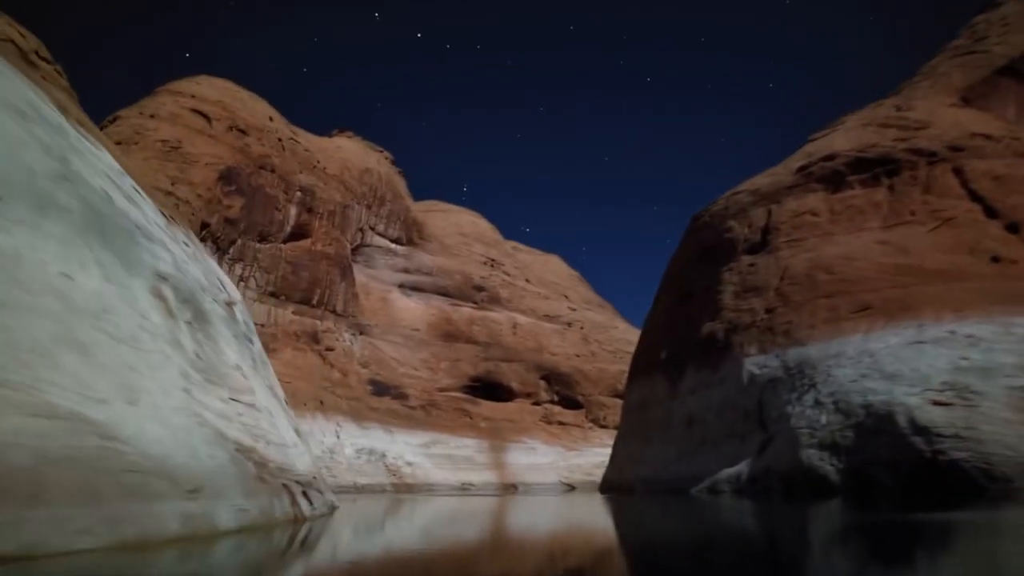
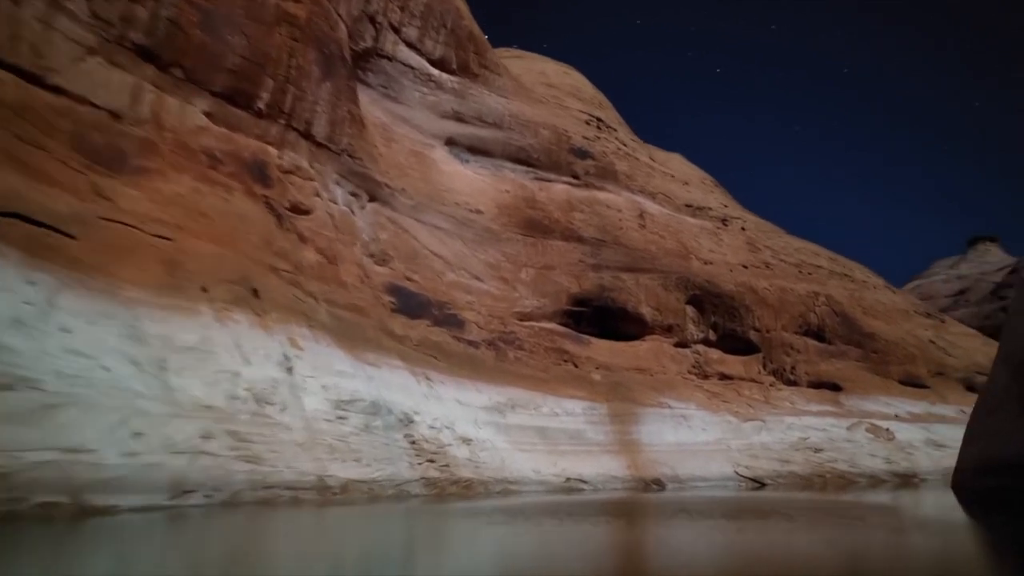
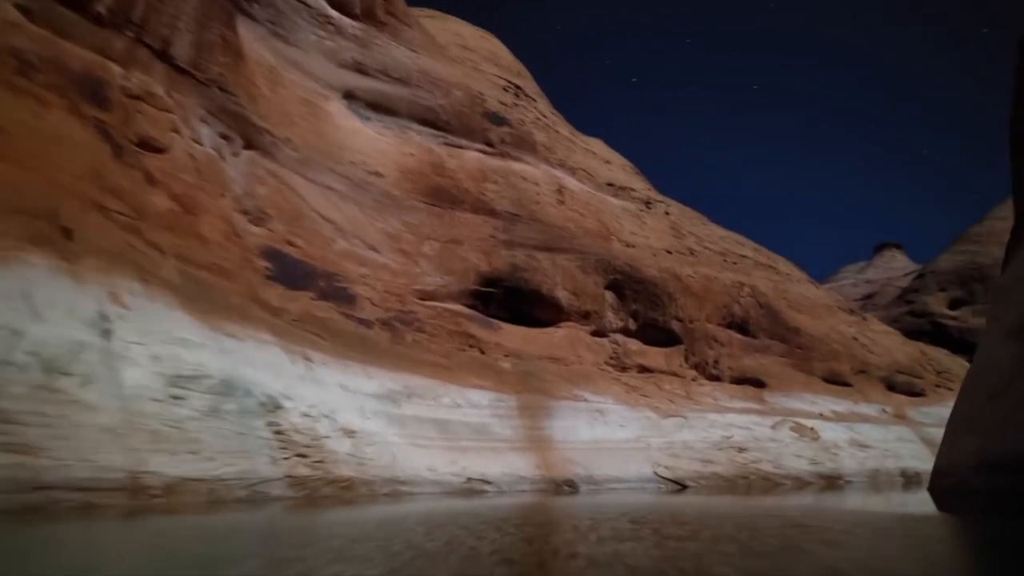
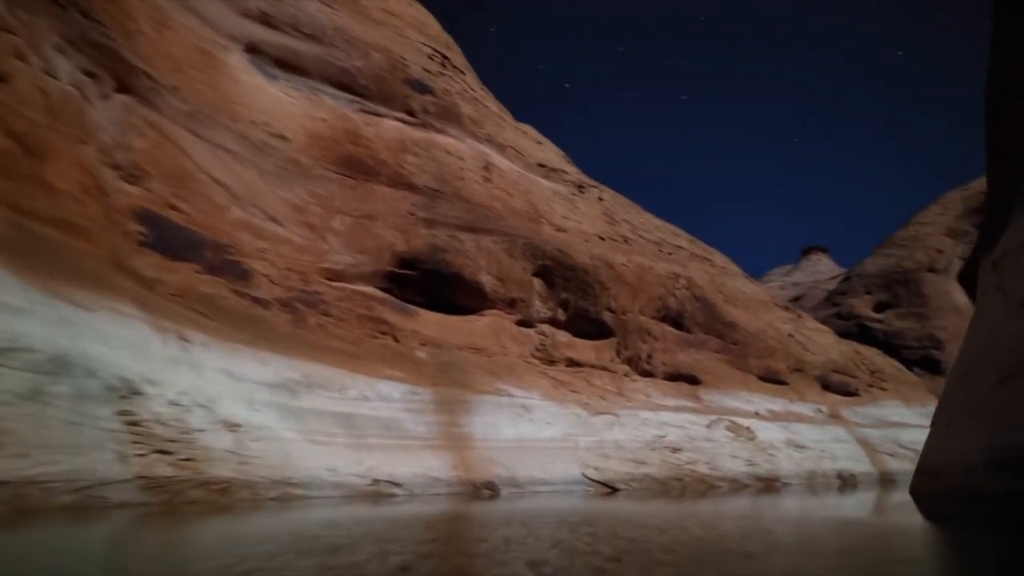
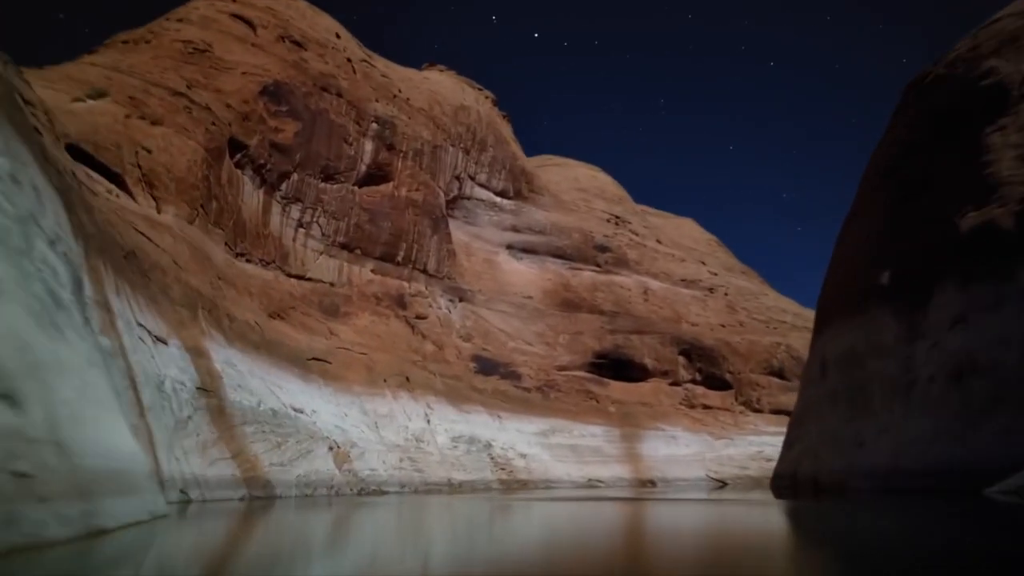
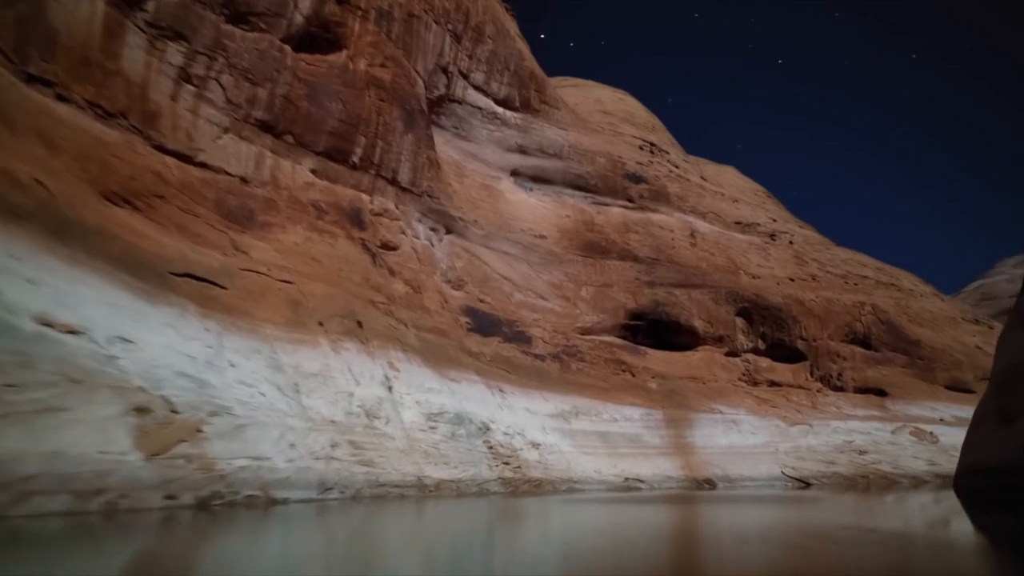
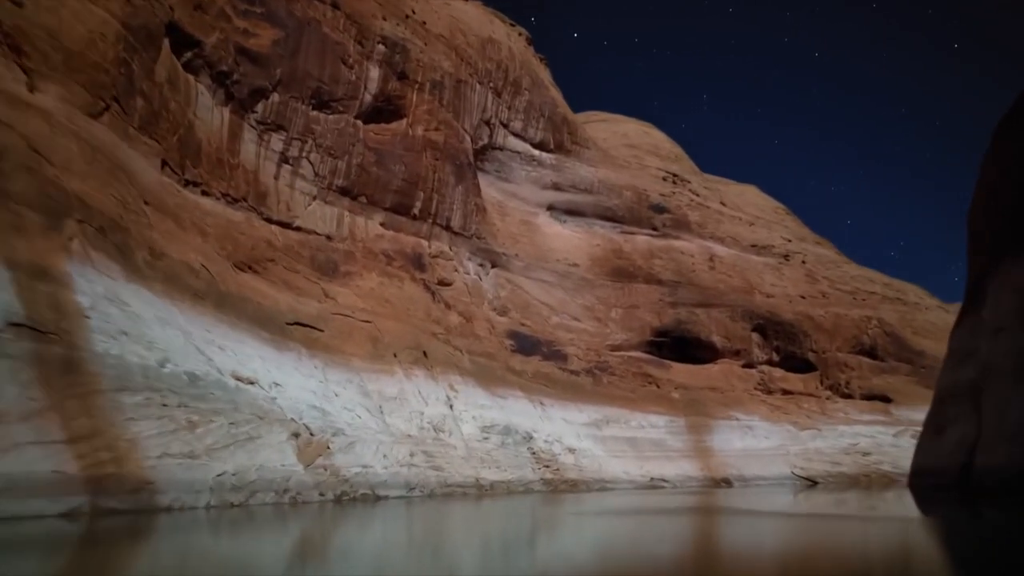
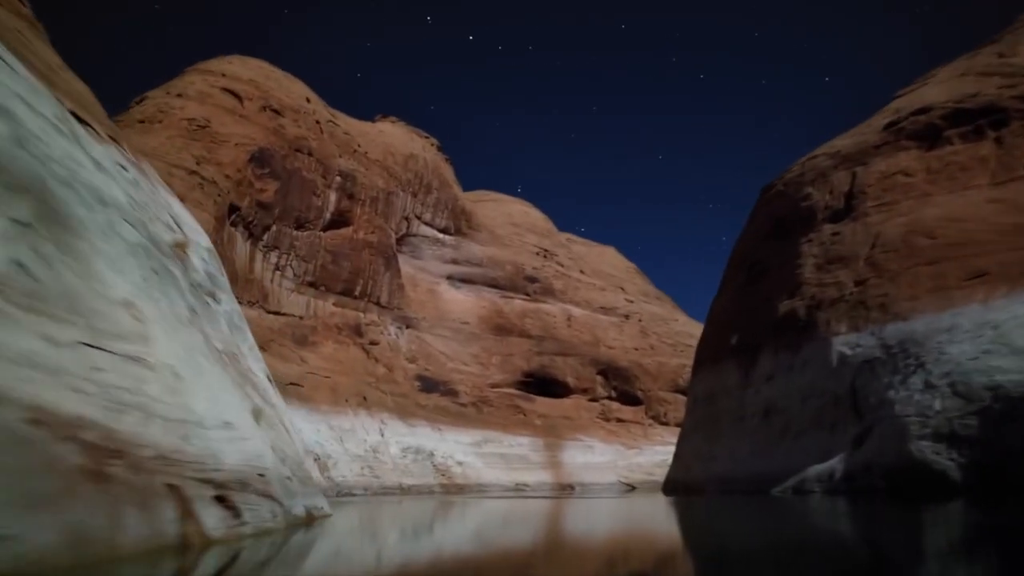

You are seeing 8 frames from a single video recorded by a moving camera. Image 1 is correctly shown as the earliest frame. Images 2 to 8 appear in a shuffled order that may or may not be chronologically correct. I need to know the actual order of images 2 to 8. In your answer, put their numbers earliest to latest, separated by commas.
8, 5, 7, 6, 2, 3, 4
